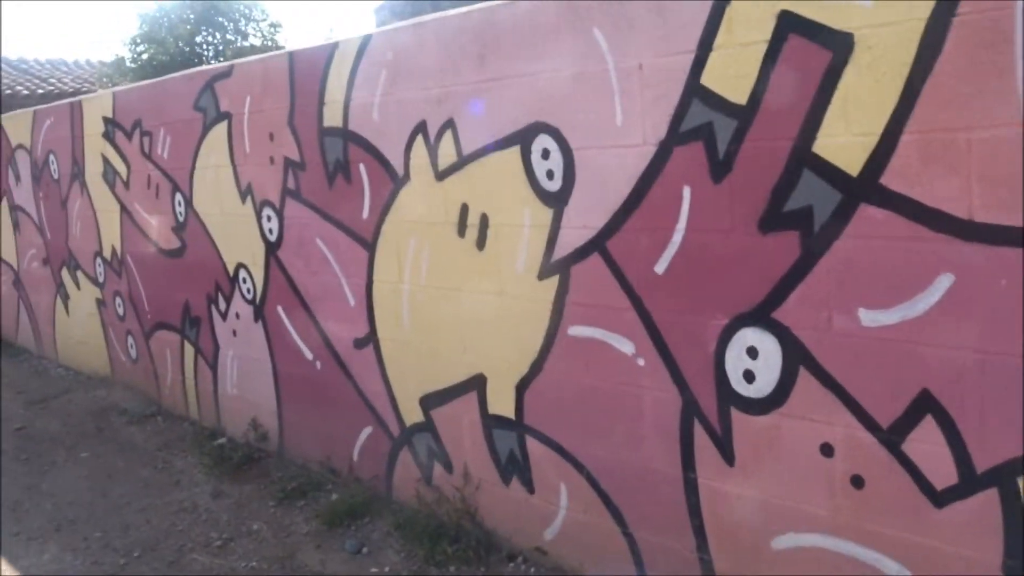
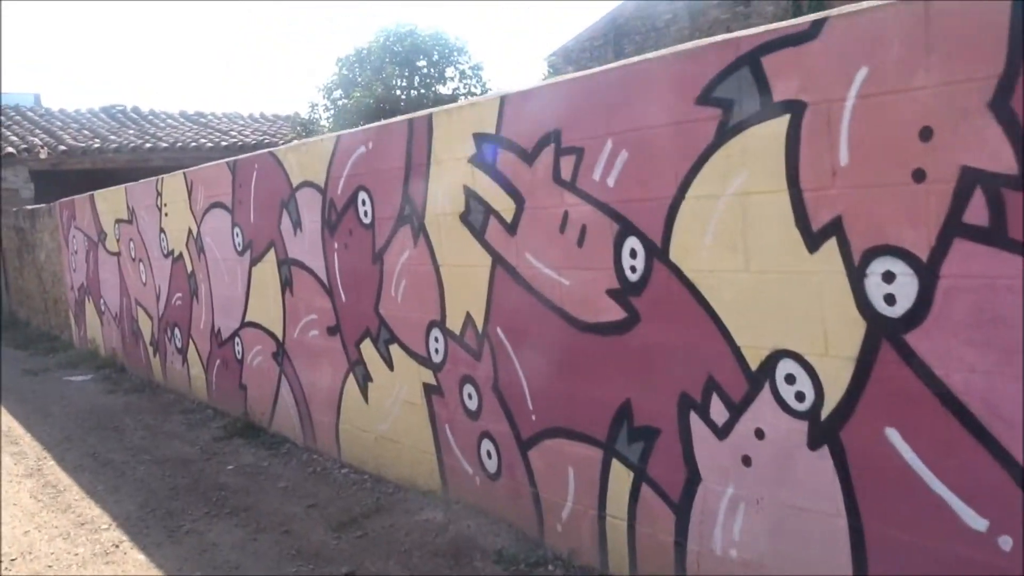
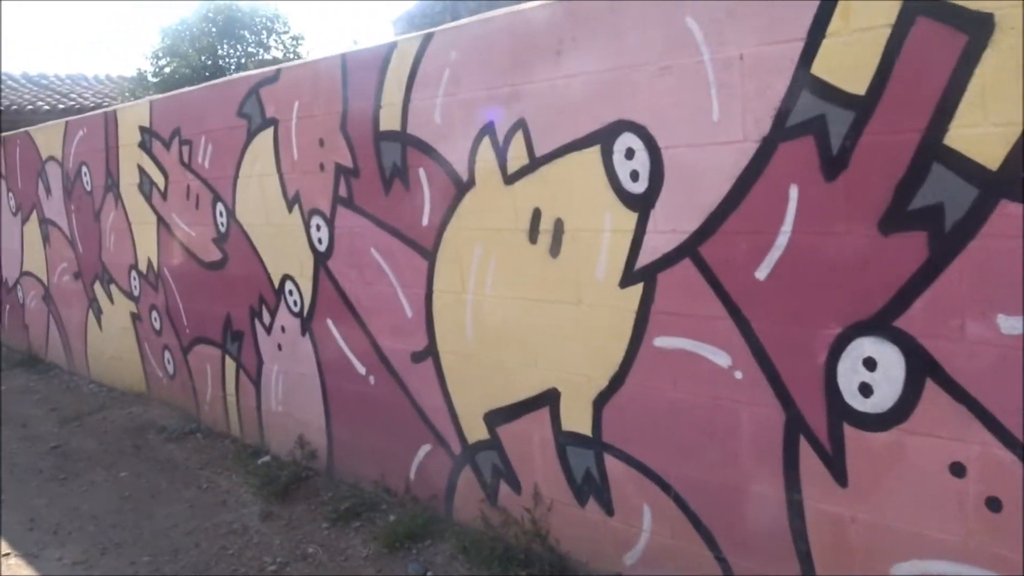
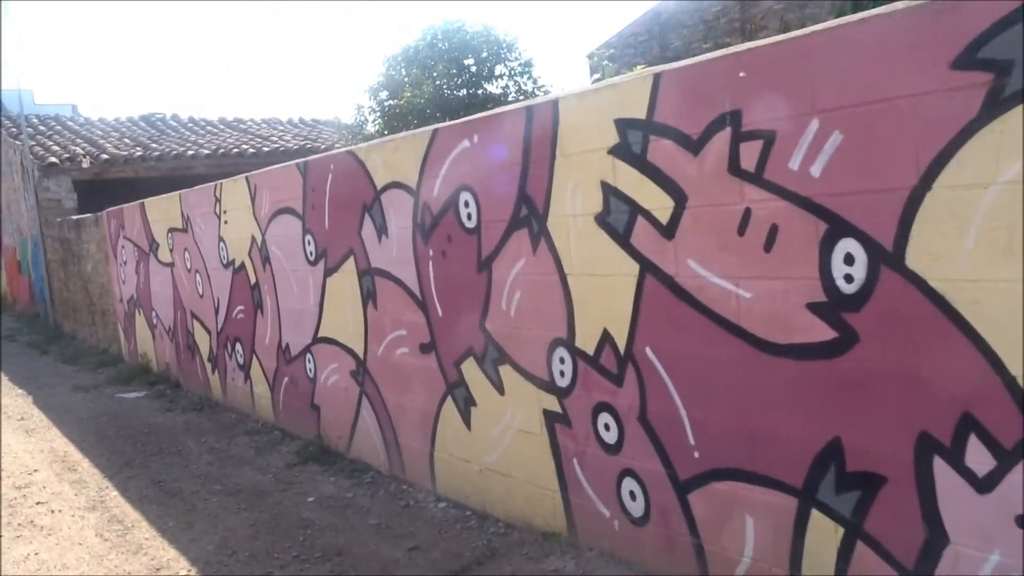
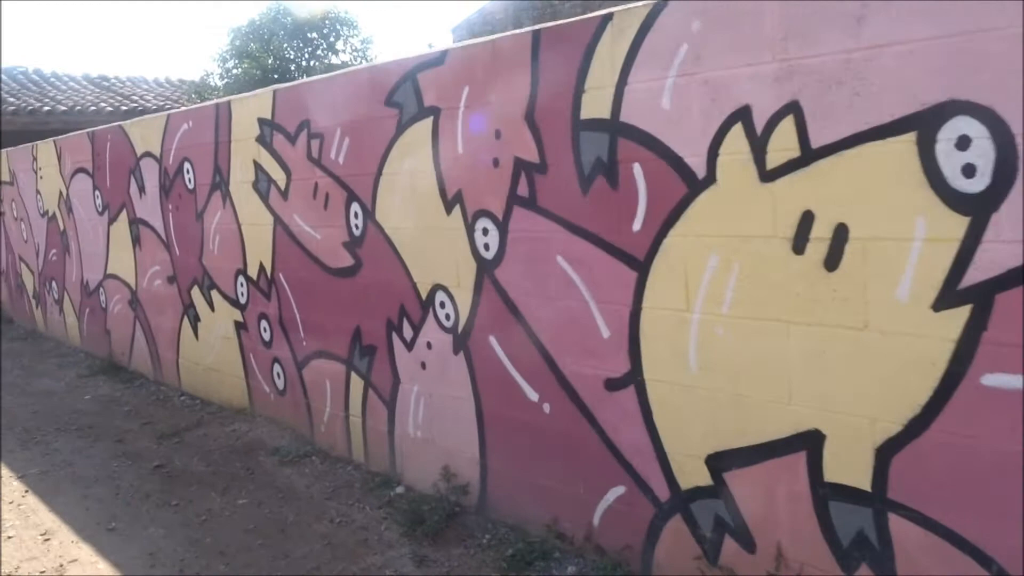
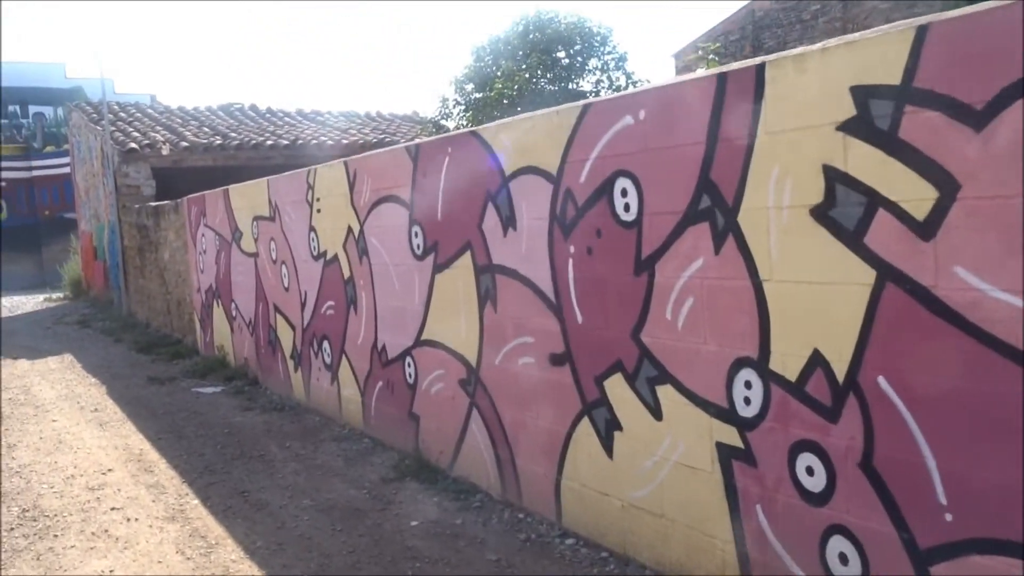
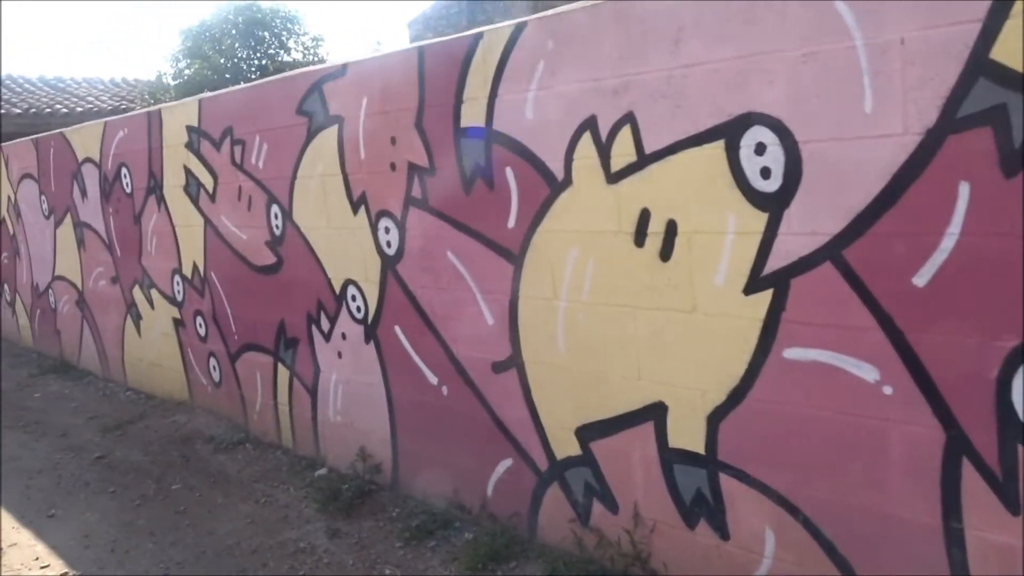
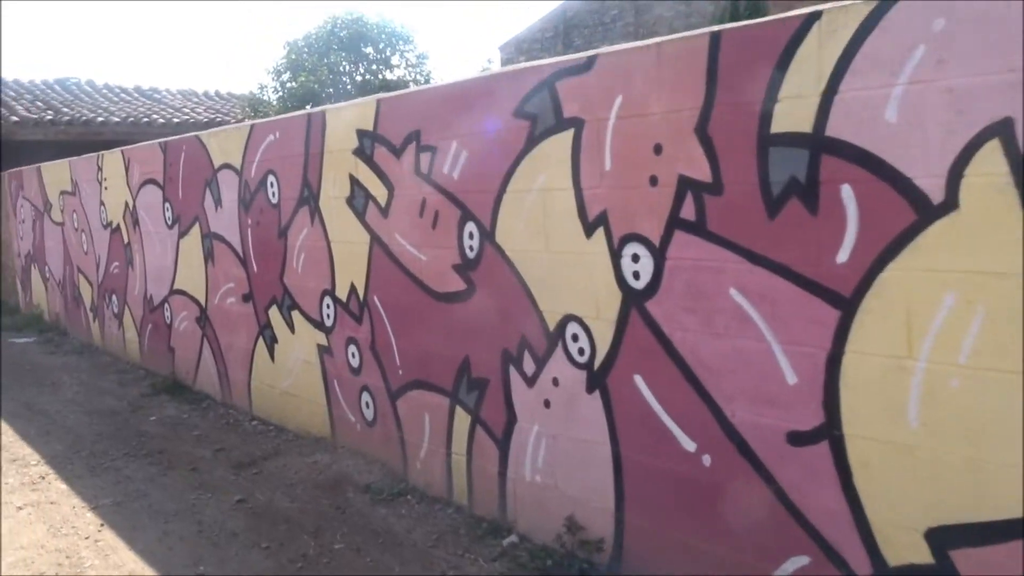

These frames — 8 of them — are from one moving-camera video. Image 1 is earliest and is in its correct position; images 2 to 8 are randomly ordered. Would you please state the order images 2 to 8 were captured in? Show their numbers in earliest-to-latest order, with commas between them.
3, 7, 5, 8, 2, 4, 6
